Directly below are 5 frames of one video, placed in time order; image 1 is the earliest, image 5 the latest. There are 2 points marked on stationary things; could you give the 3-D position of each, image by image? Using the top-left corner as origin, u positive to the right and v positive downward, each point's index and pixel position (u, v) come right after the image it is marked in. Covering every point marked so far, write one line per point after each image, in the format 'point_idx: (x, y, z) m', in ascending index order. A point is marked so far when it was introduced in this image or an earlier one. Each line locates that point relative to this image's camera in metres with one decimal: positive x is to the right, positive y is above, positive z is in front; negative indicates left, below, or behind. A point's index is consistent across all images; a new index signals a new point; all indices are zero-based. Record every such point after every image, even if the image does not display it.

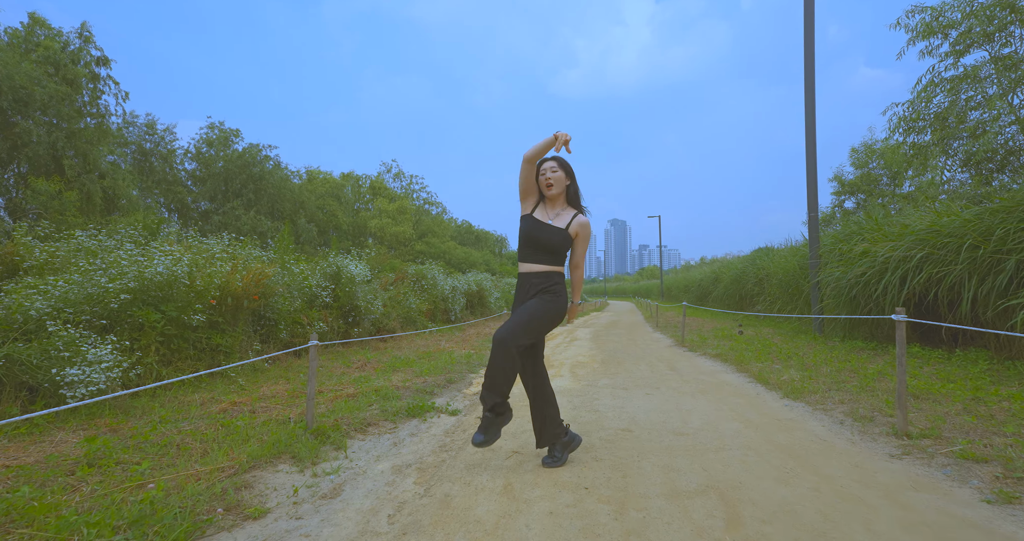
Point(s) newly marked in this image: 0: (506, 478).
0: (0.0, -1.4, +3.5) m
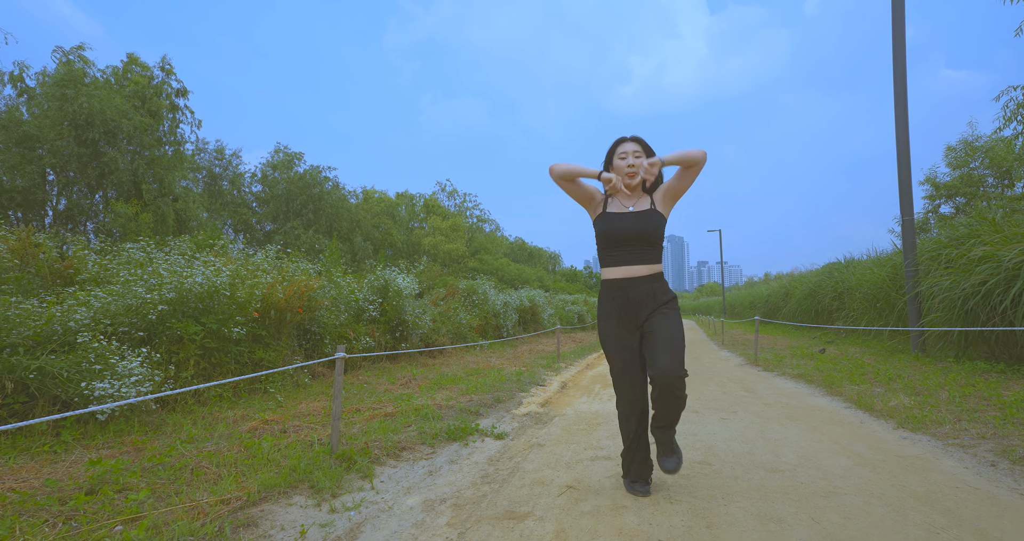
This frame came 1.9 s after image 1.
0: (+0.3, -1.4, +2.8) m
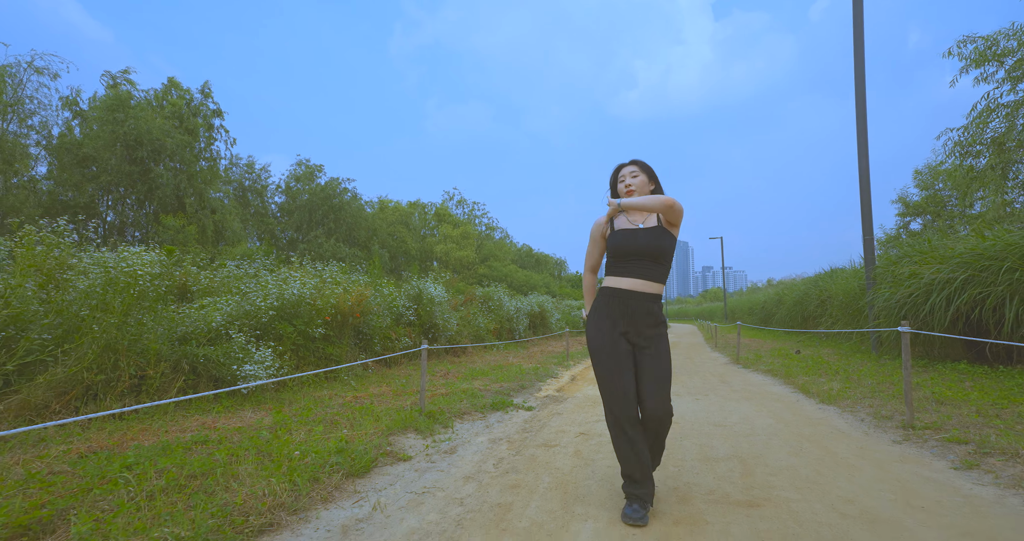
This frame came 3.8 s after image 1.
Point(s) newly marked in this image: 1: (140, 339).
0: (+0.6, -1.6, +4.6) m
1: (-4.1, -0.7, +5.5) m
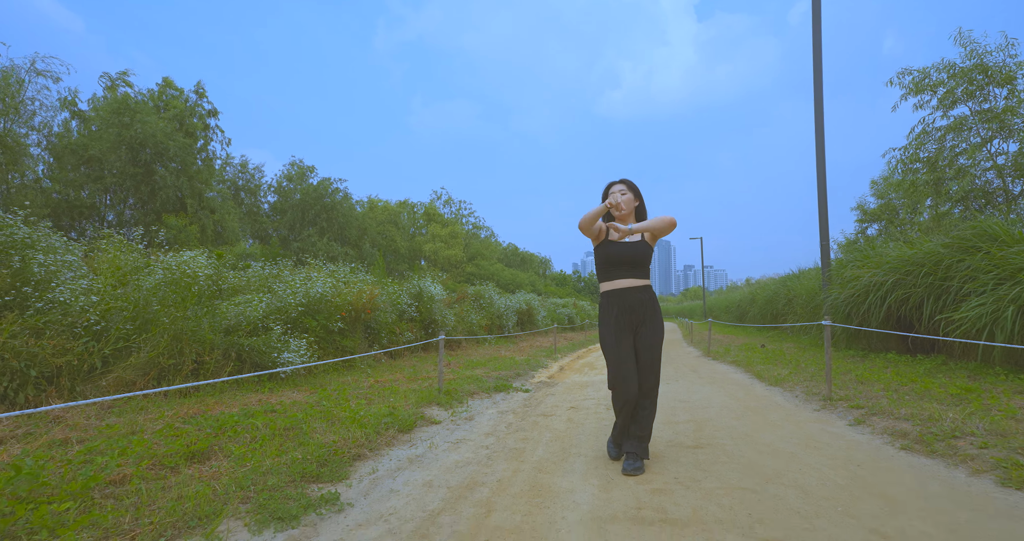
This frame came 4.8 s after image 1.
0: (+0.6, -1.7, +5.7) m
1: (-4.1, -0.8, +6.5) m
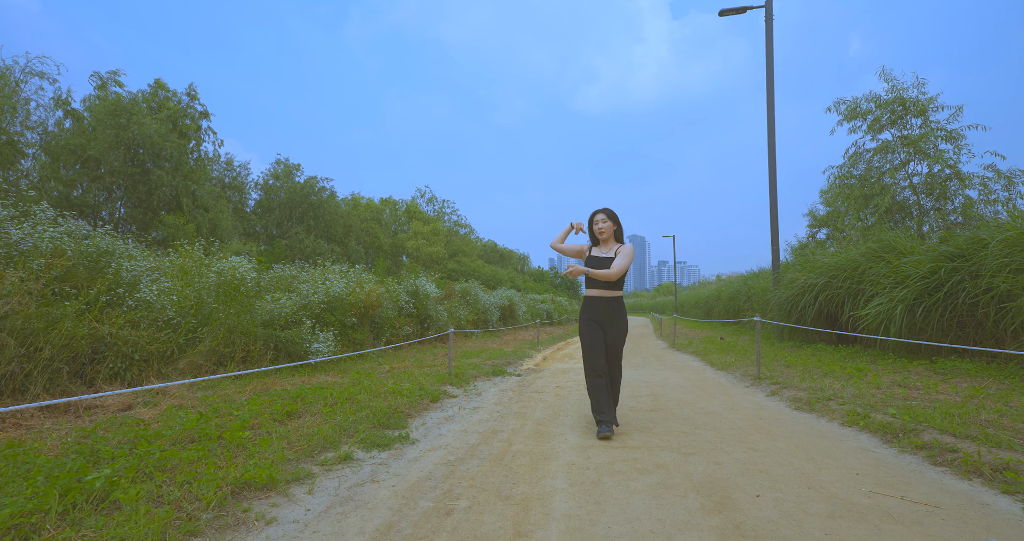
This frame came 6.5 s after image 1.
0: (+0.6, -1.8, +7.2) m
1: (-4.1, -0.8, +7.8) m
